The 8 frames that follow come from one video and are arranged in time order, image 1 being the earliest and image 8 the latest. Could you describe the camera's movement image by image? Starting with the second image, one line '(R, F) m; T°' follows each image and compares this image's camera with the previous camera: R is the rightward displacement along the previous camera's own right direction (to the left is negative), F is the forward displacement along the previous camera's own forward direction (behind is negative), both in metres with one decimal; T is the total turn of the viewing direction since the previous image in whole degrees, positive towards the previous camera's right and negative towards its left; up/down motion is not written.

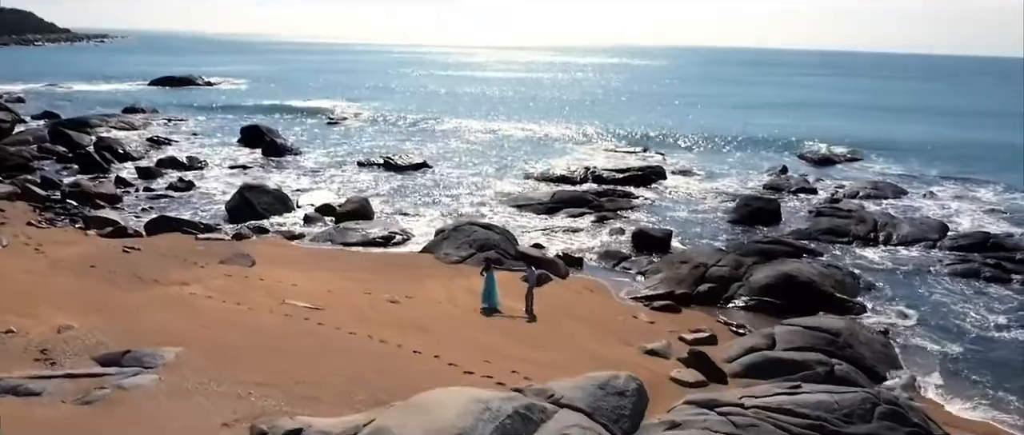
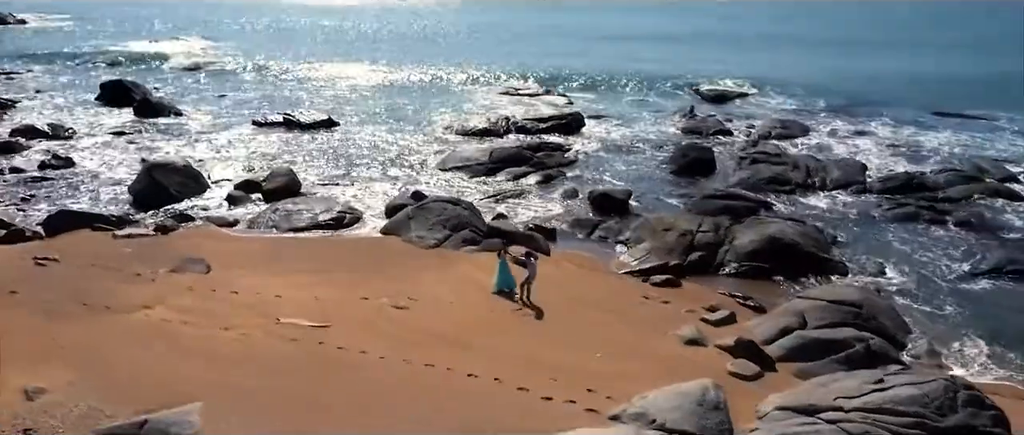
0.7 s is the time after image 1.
(-2.8, +1.5) m; +11°
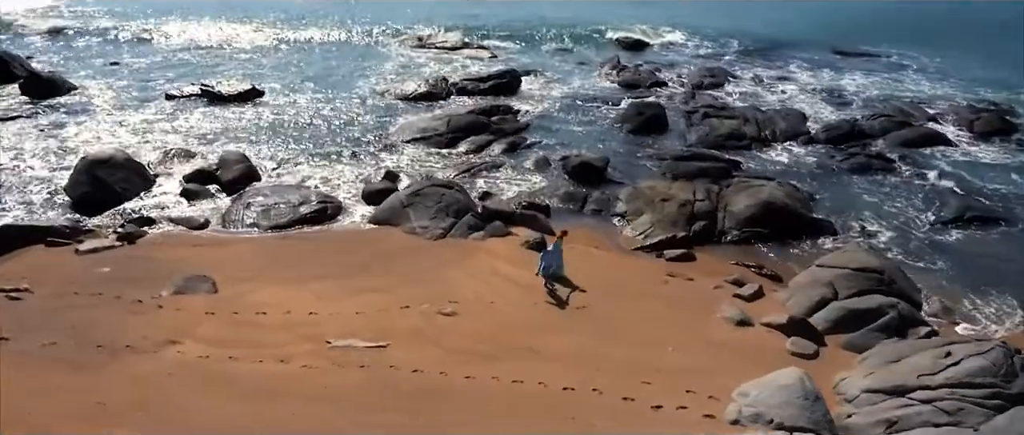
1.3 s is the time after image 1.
(-2.8, +0.7) m; +10°
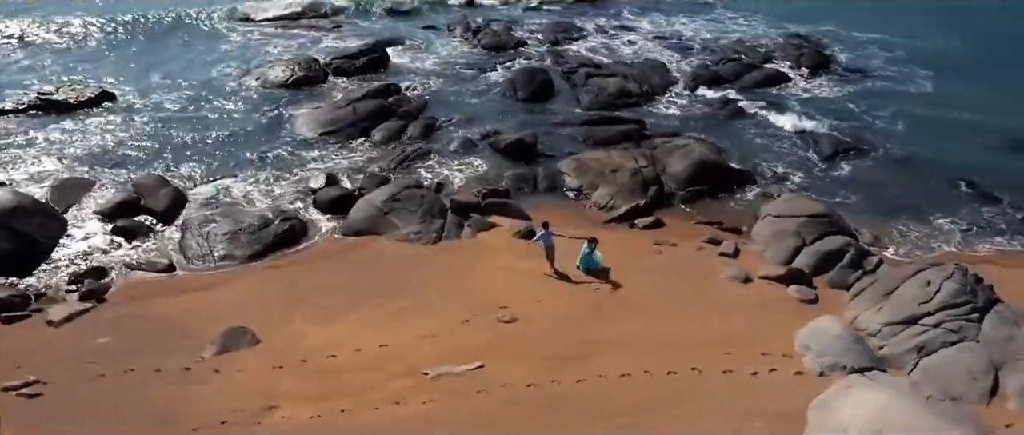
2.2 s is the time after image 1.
(-4.3, +0.2) m; +17°
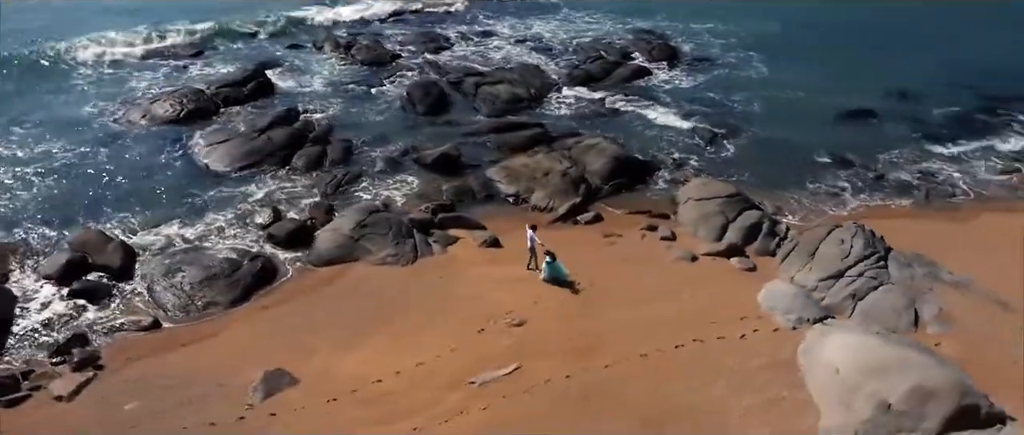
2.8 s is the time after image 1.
(-3.2, -0.9) m; +13°
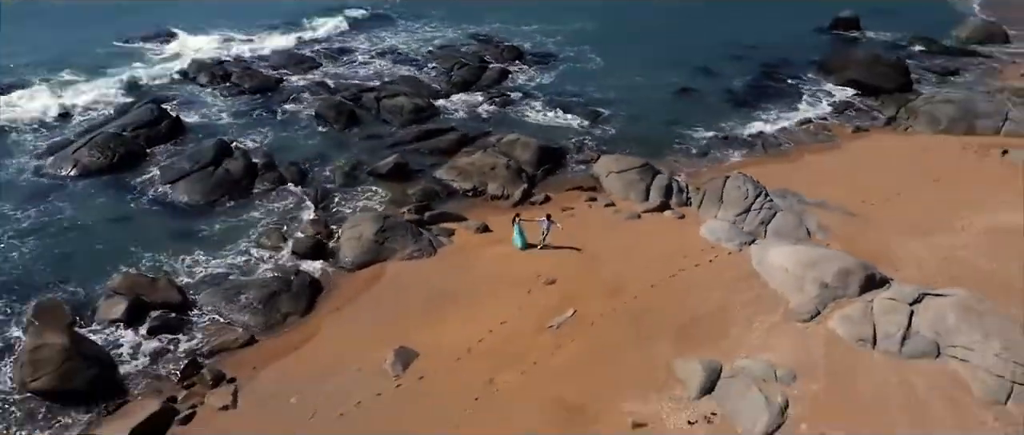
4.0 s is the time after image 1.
(-5.9, -3.1) m; +17°
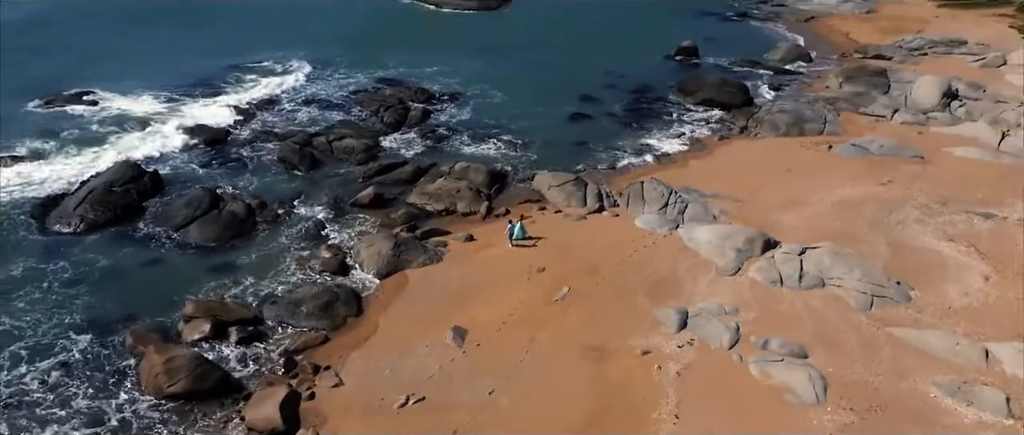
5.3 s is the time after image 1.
(-4.7, -4.8) m; +12°
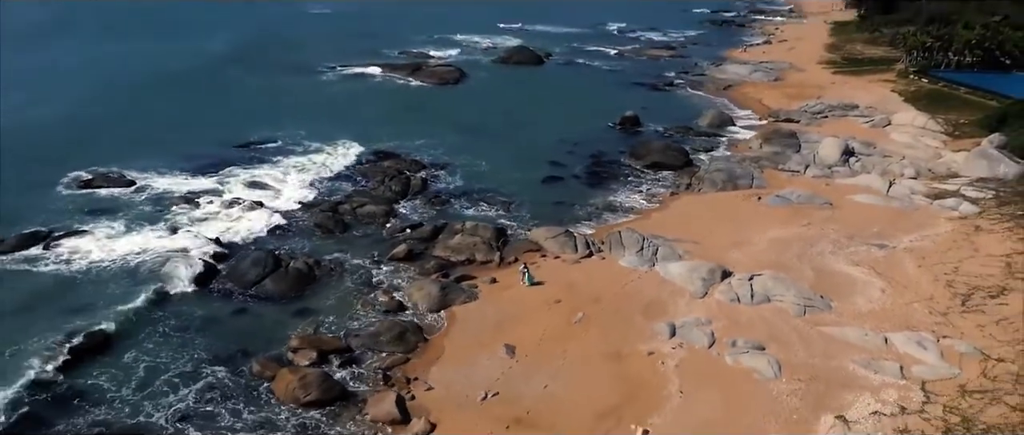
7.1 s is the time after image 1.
(-3.8, -6.9) m; +6°
